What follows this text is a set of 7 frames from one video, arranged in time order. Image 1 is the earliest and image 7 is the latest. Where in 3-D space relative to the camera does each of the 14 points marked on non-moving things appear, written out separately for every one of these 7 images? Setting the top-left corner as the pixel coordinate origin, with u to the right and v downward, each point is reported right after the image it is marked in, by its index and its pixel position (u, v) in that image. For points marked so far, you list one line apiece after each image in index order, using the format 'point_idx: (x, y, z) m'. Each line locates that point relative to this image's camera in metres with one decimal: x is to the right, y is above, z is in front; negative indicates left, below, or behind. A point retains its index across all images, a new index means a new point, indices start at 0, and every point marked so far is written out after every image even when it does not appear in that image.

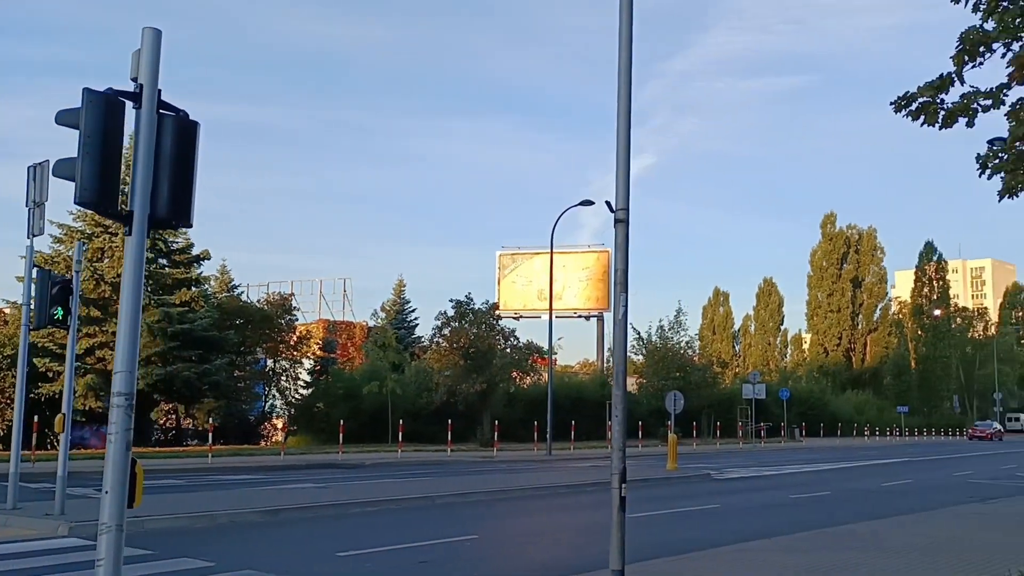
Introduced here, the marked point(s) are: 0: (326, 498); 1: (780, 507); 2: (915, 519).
0: (-3.8, -4.2, +17.0) m
1: (+5.5, -4.5, +17.7) m
2: (+7.3, -4.2, +15.5) m
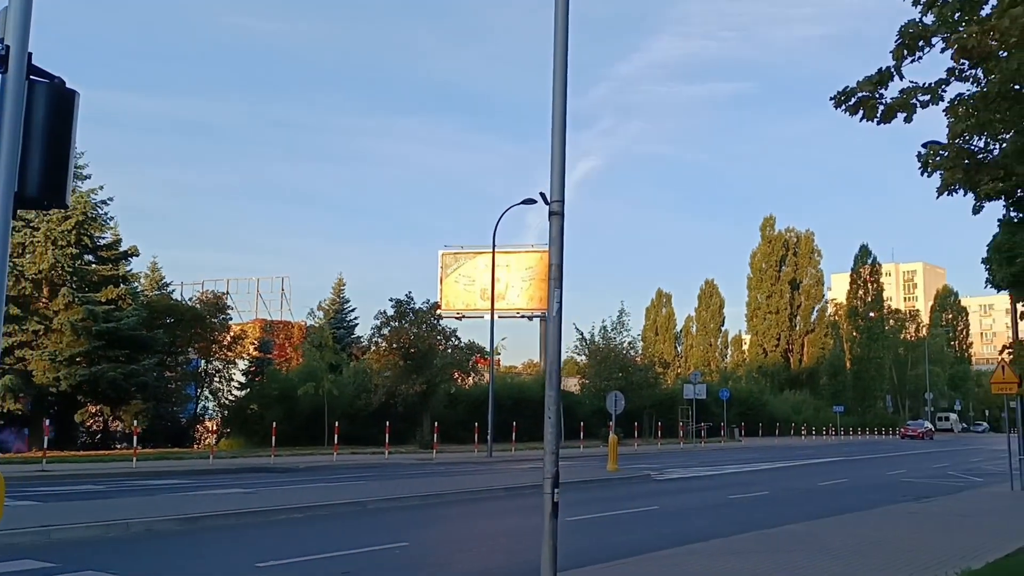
0: (-5.0, -4.1, +16.3) m
1: (+4.2, -4.5, +17.6) m
2: (+6.1, -4.2, +15.4) m
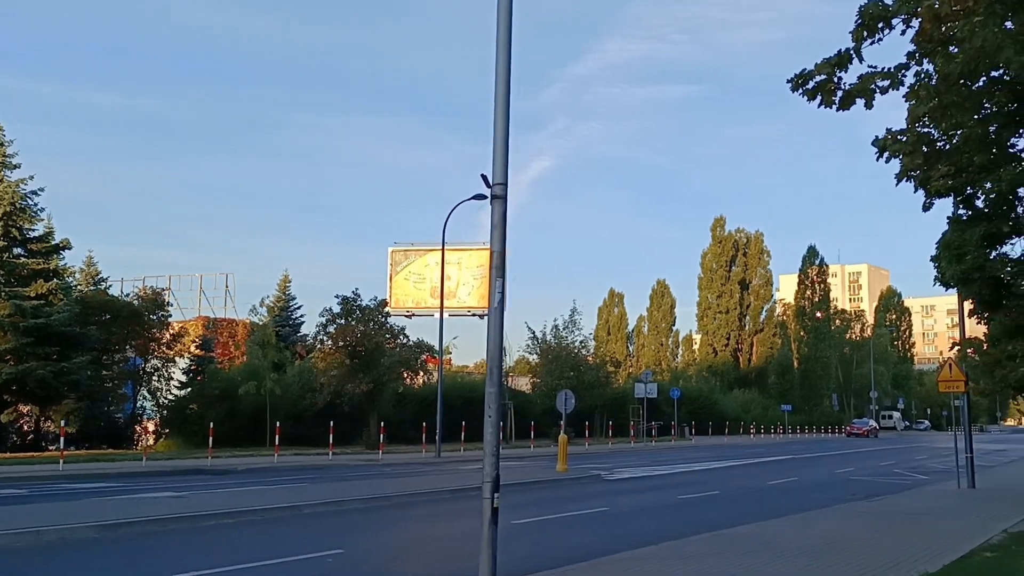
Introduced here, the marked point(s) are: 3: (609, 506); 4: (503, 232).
0: (-6.0, -4.0, +15.4) m
1: (+3.1, -4.4, +17.2) m
2: (+5.1, -4.1, +15.1) m
3: (+2.0, -4.5, +17.5) m
4: (-0.1, +0.6, +8.1) m
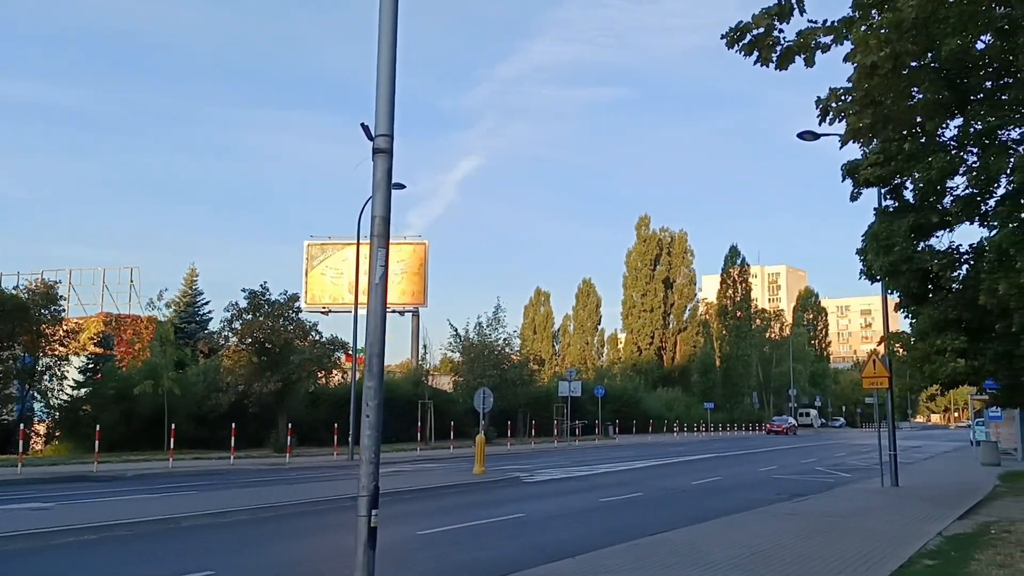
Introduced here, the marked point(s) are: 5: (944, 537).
0: (-7.5, -3.7, +13.5) m
1: (+1.4, -4.2, +16.1) m
2: (+3.6, -3.9, +14.2) m
3: (+0.3, -4.3, +16.3) m
4: (-1.0, +0.8, +6.8) m
5: (+6.1, -3.5, +12.0) m
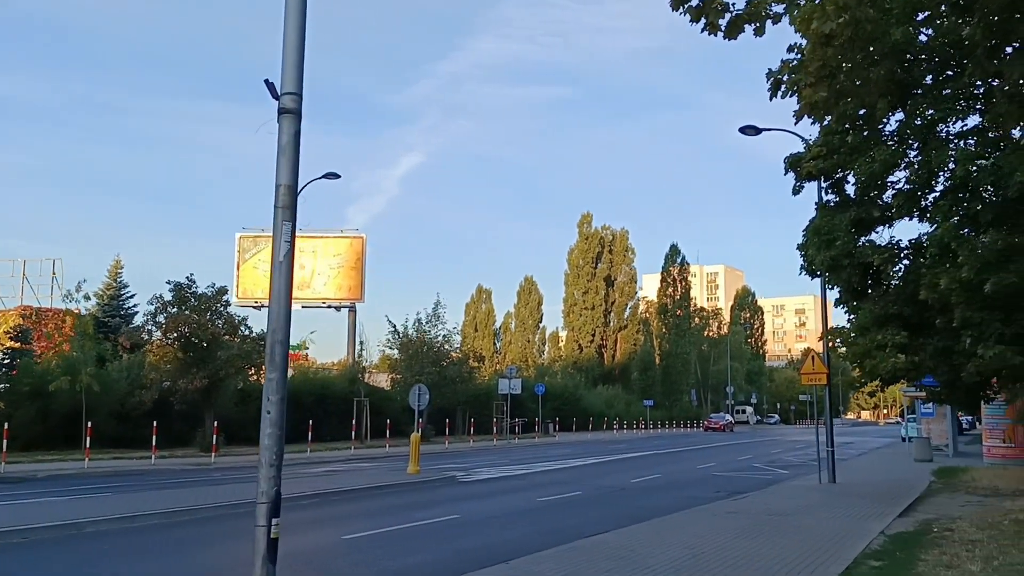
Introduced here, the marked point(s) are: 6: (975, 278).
0: (-8.5, -3.5, +12.3) m
1: (+0.2, -4.1, +15.4) m
2: (+2.5, -3.8, +13.7) m
3: (-1.0, -4.1, +15.6) m
4: (-1.5, +0.9, +6.0) m
5: (+5.1, -3.4, +11.7) m
6: (+7.3, +0.1, +13.5) m
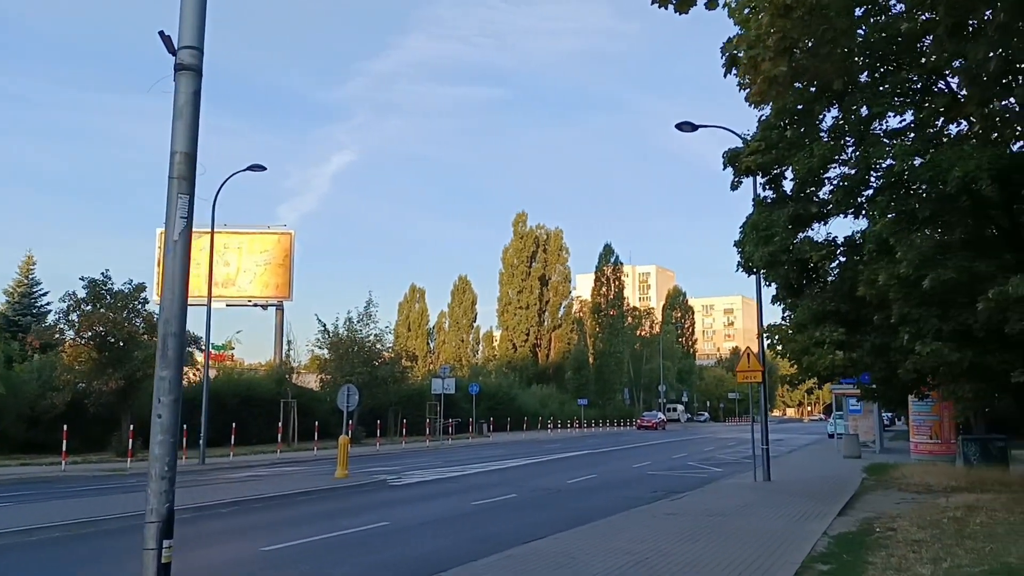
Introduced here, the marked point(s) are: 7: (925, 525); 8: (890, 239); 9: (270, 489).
0: (-9.4, -3.4, +10.9) m
1: (-0.9, -4.0, +14.8) m
2: (+1.5, -3.7, +13.2) m
3: (-2.1, -4.0, +14.8) m
4: (-2.0, +1.0, +5.2) m
5: (+4.2, -3.3, +11.4) m
6: (+6.2, +0.2, +13.3) m
7: (+6.0, -3.4, +12.4) m
8: (+6.3, +0.8, +14.3) m
9: (-5.6, -4.7, +19.9) m
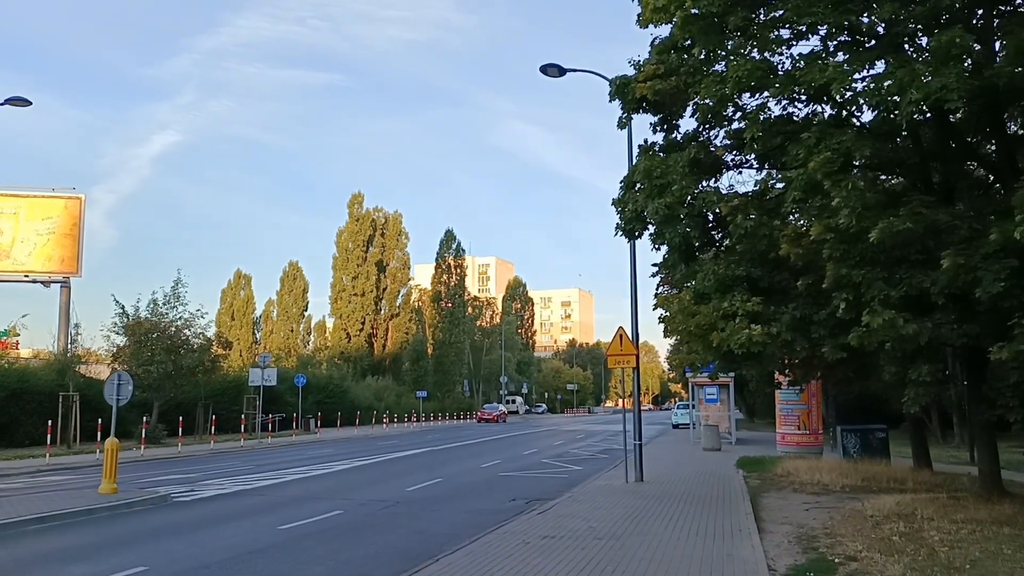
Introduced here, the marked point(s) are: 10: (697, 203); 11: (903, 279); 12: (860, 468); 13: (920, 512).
0: (-10.8, -2.6, +5.1) m
1: (-3.2, -3.3, +10.5) m
2: (-0.5, -3.1, +9.4) m
3: (-4.3, -3.3, +10.3) m
4: (-2.3, +1.6, +0.9) m
5: (+2.6, -2.7, +8.1) m
6: (+4.2, +0.8, +10.4) m
7: (+4.1, -2.9, +9.5) m
8: (+4.1, +1.4, +11.4) m
9: (-8.7, -3.8, +14.7) m
10: (+2.9, +1.3, +13.4) m
11: (+4.9, +0.1, +10.8) m
12: (+7.6, -4.0, +18.8) m
13: (+5.9, -3.3, +12.5) m
